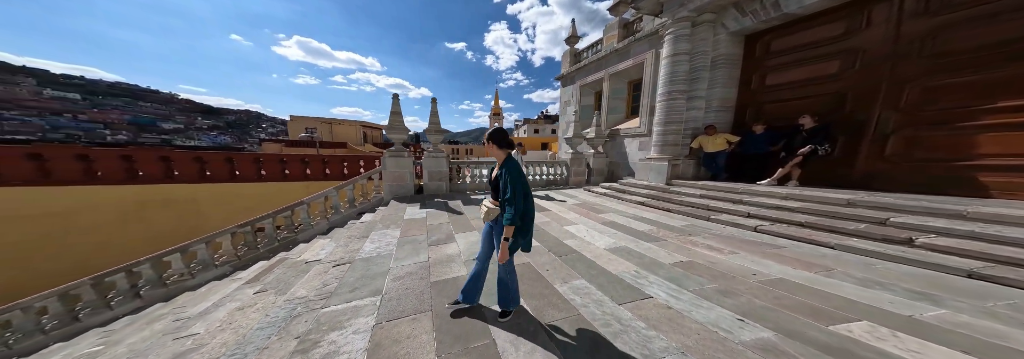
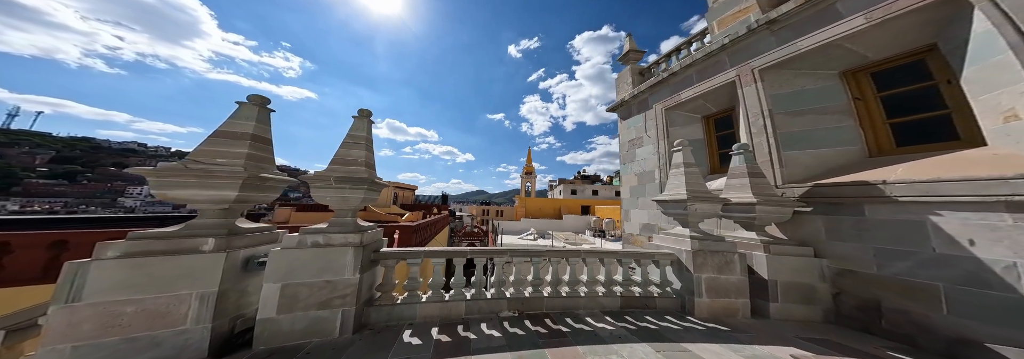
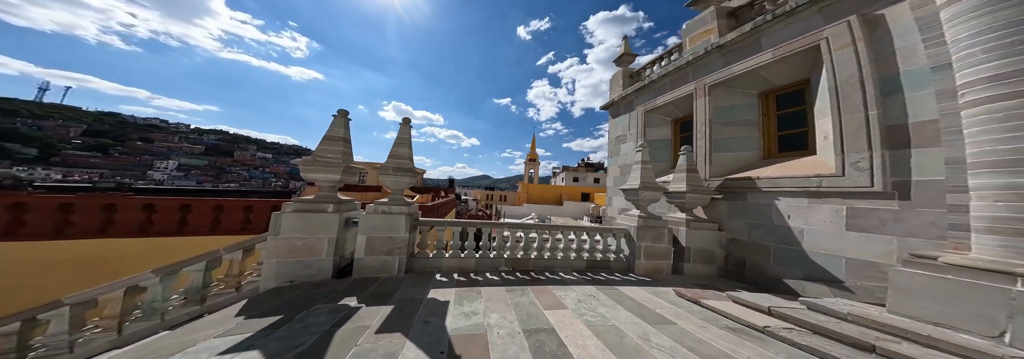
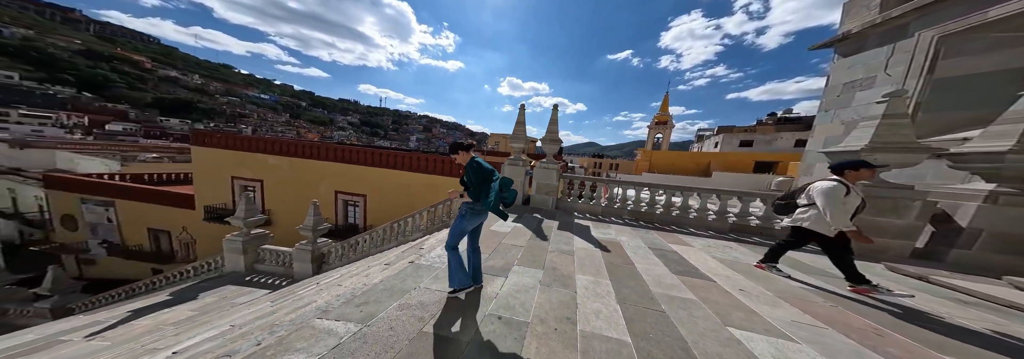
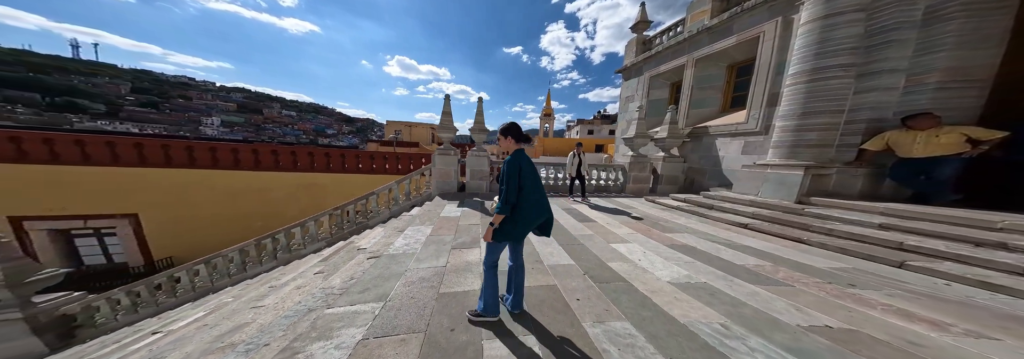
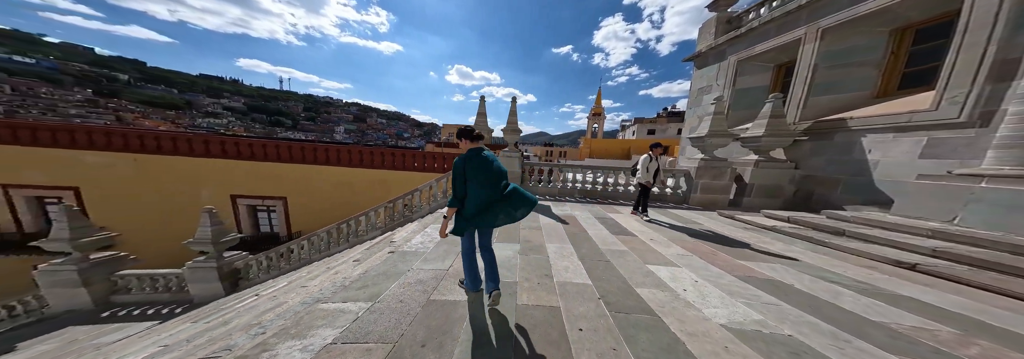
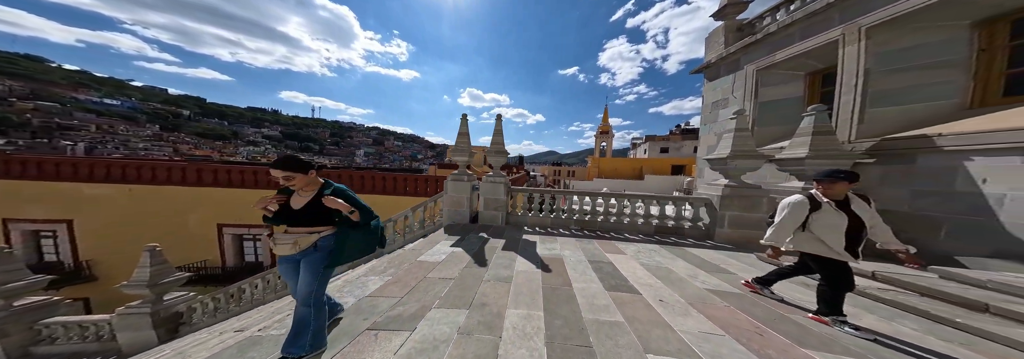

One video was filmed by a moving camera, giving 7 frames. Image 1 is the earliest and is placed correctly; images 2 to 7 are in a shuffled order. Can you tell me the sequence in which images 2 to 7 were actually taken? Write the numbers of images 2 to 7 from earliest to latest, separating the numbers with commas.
5, 6, 4, 7, 3, 2
